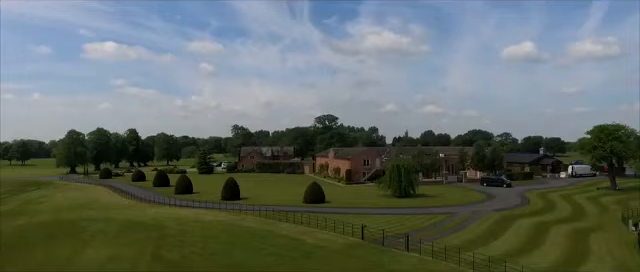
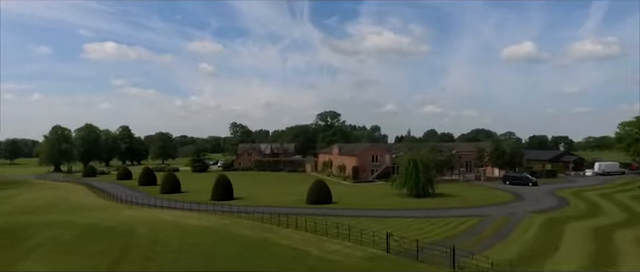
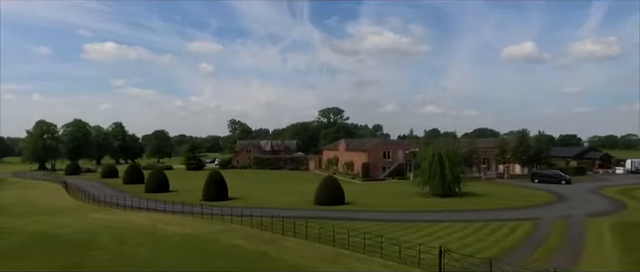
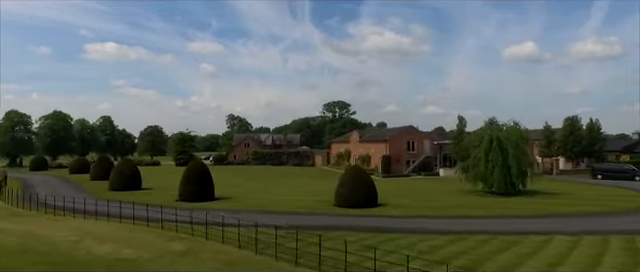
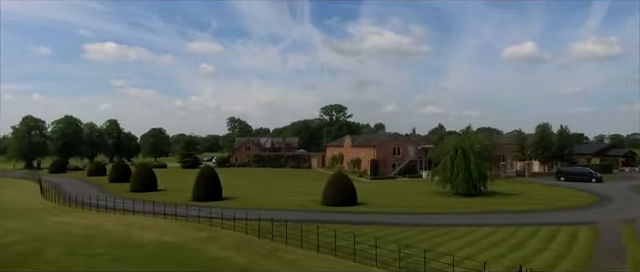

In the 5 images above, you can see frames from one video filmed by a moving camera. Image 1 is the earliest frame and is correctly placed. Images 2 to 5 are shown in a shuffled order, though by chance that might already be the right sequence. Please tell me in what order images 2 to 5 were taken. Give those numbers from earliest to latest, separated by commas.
2, 3, 5, 4
